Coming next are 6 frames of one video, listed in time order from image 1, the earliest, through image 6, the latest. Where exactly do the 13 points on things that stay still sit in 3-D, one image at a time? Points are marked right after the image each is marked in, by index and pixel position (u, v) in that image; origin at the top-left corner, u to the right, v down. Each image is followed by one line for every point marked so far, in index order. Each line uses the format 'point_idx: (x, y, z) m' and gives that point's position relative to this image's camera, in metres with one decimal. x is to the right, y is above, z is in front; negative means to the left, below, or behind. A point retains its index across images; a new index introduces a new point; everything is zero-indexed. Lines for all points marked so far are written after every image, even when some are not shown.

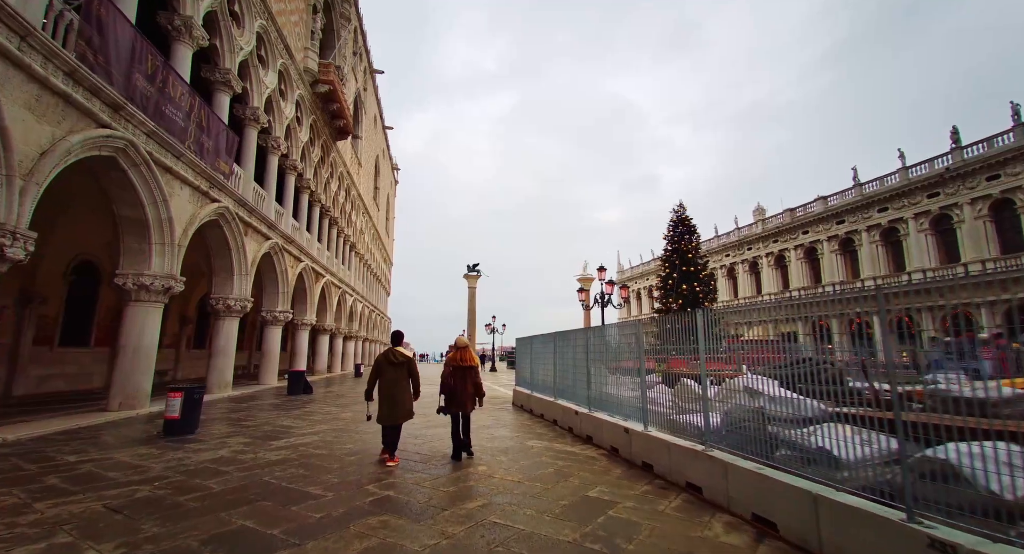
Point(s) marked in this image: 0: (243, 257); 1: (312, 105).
0: (-7.2, +0.5, +11.8) m
1: (-7.8, +6.7, +17.1) m
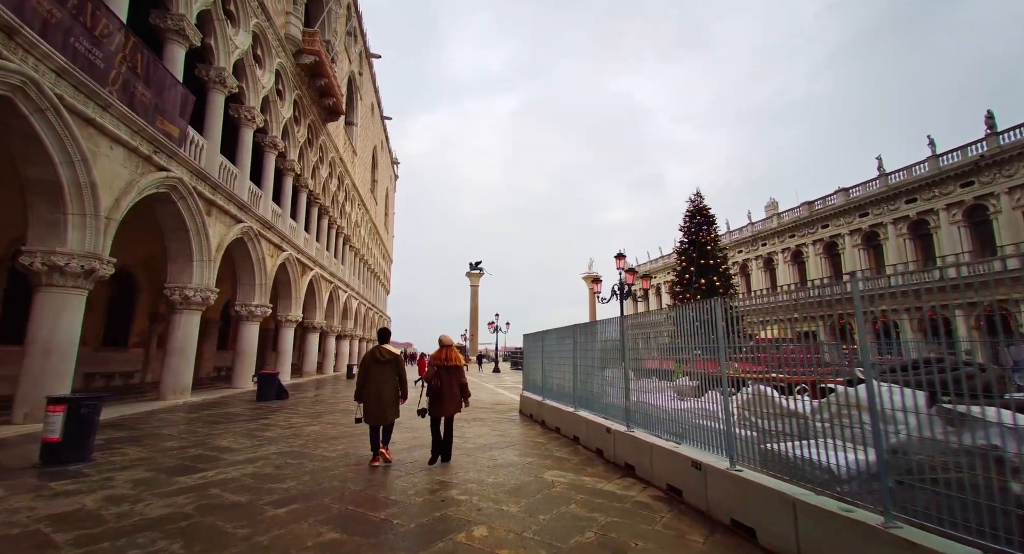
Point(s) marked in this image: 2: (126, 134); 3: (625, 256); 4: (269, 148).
0: (-7.0, +0.8, +10.1) m
1: (-7.6, +7.0, +15.4) m
2: (-6.7, +2.5, +7.6) m
3: (+3.2, +0.6, +12.5) m
4: (-7.7, +4.0, +14.0) m
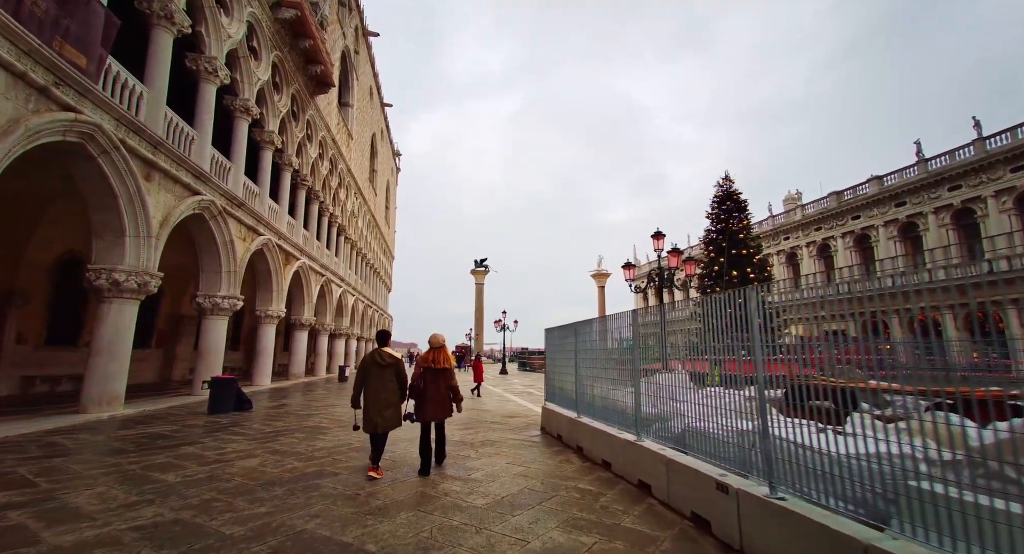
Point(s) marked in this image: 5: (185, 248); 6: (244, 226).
0: (-6.7, +1.2, +8.1) m
1: (-7.2, +7.3, +13.4) m
2: (-6.4, +2.8, +5.5) m
3: (+3.6, +1.0, +10.3) m
4: (-7.3, +4.4, +11.9) m
5: (-11.1, +1.0, +14.9) m
6: (-7.3, +1.4, +12.0) m
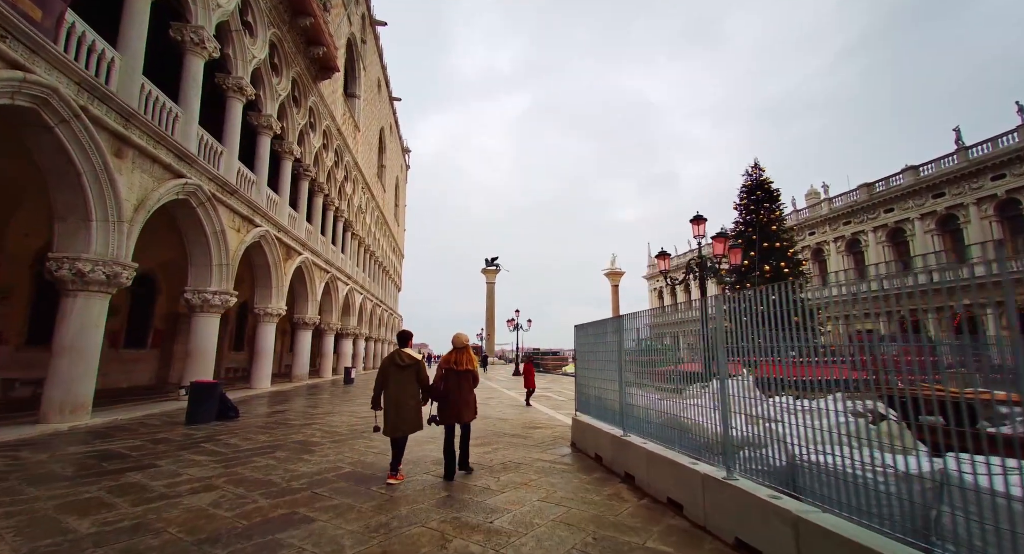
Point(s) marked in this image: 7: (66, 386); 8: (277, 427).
0: (-6.4, +1.3, +7.1) m
1: (-6.8, +7.5, +12.4) m
2: (-6.1, +3.0, +4.5) m
3: (+4.0, +1.2, +9.1) m
4: (-6.9, +4.5, +11.0) m
5: (-10.5, +1.1, +14.0) m
6: (-6.8, +1.5, +11.0) m
7: (-6.8, -1.7, +6.8) m
8: (-3.8, -2.4, +7.1) m
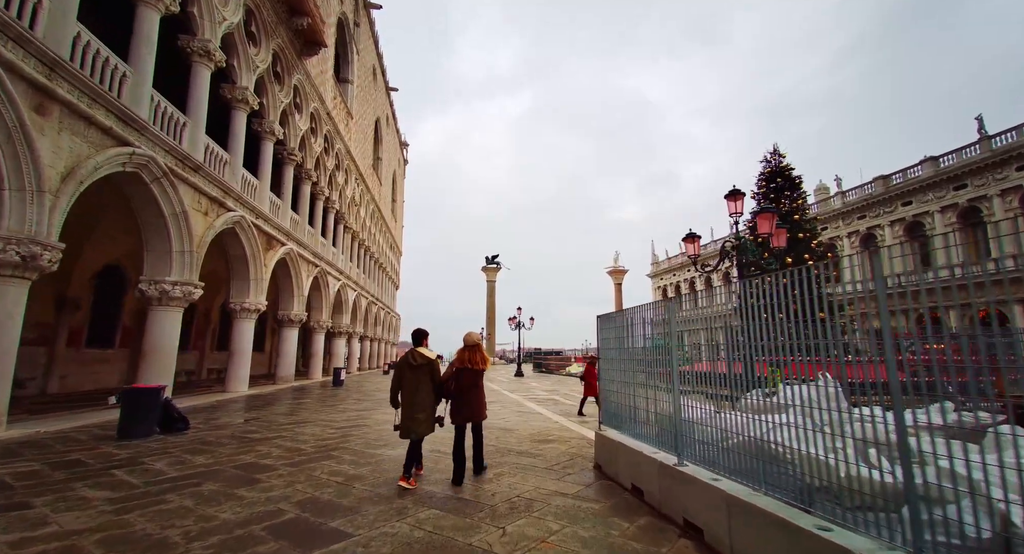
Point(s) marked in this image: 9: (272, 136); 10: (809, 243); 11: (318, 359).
0: (-6.3, +1.6, +5.8) m
1: (-6.7, +7.7, +11.1) m
2: (-6.0, +3.2, +3.3) m
3: (+4.1, +1.4, +7.8) m
4: (-6.8, +4.8, +9.7) m
5: (-10.5, +1.3, +12.7) m
6: (-6.7, +1.8, +9.8) m
7: (-6.8, -1.4, +5.5) m
8: (-3.7, -2.2, +5.8) m
9: (-7.1, +4.2, +13.0) m
10: (+11.4, +1.3, +17.1) m
11: (-8.2, -3.5, +18.5) m
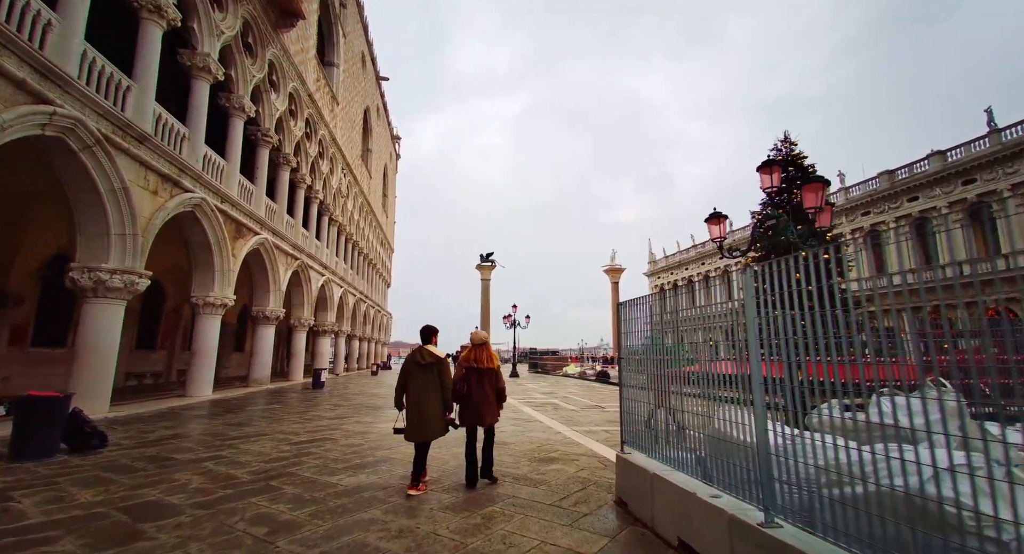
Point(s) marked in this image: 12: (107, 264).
0: (-6.4, +1.8, +4.6) m
1: (-6.8, +7.9, +9.9) m
2: (-6.0, +3.4, +2.0) m
3: (+4.0, +1.6, +6.7) m
4: (-6.9, +5.0, +8.4) m
5: (-10.6, +1.6, +11.4) m
6: (-6.8, +2.0, +8.5) m
7: (-6.8, -1.2, +4.3) m
8: (-3.7, -1.9, +4.6) m
9: (-7.2, +4.4, +11.7) m
10: (+11.3, +1.5, +16.0) m
11: (-8.4, -3.2, +17.3) m
12: (-6.9, +0.2, +7.6) m
